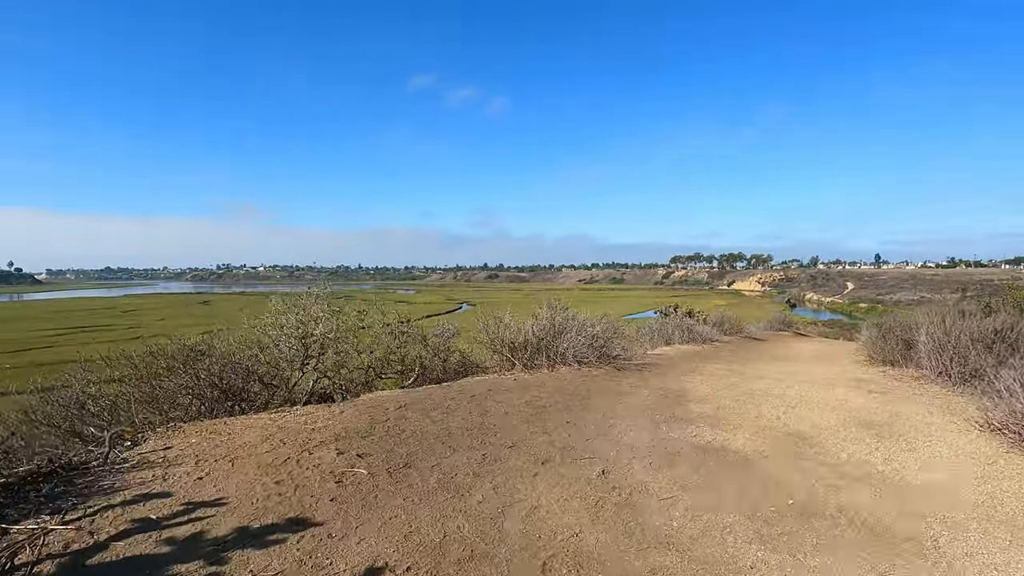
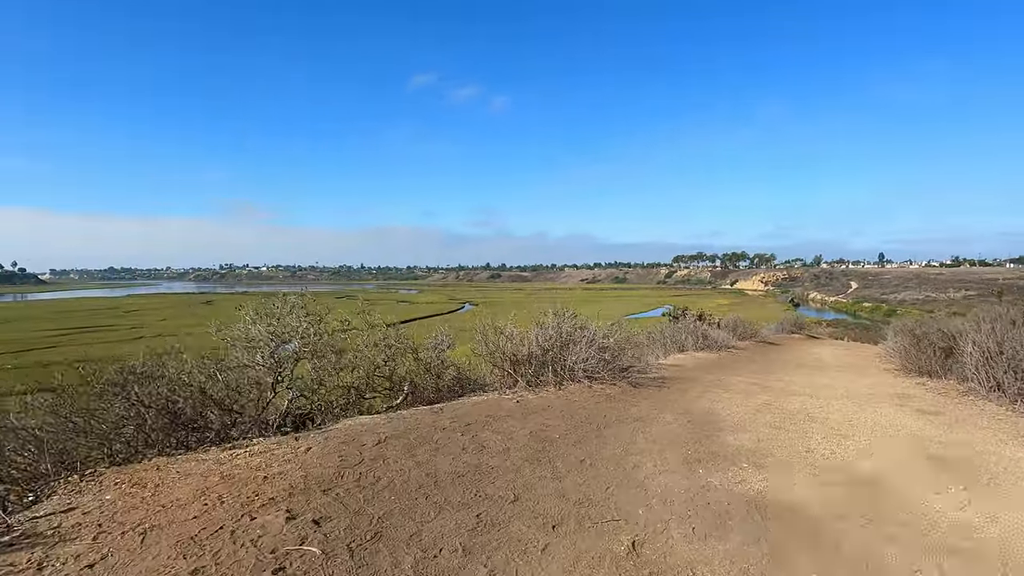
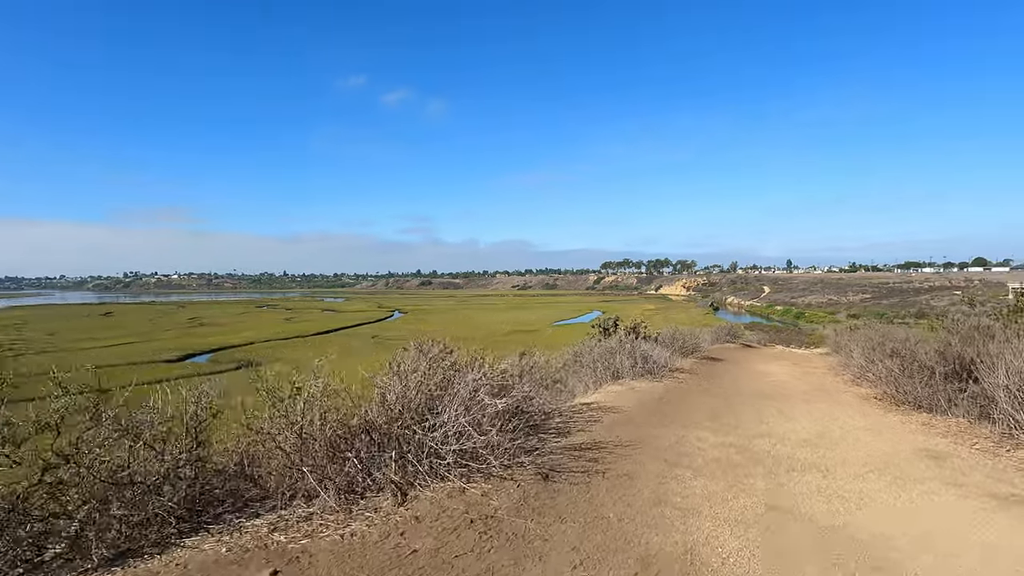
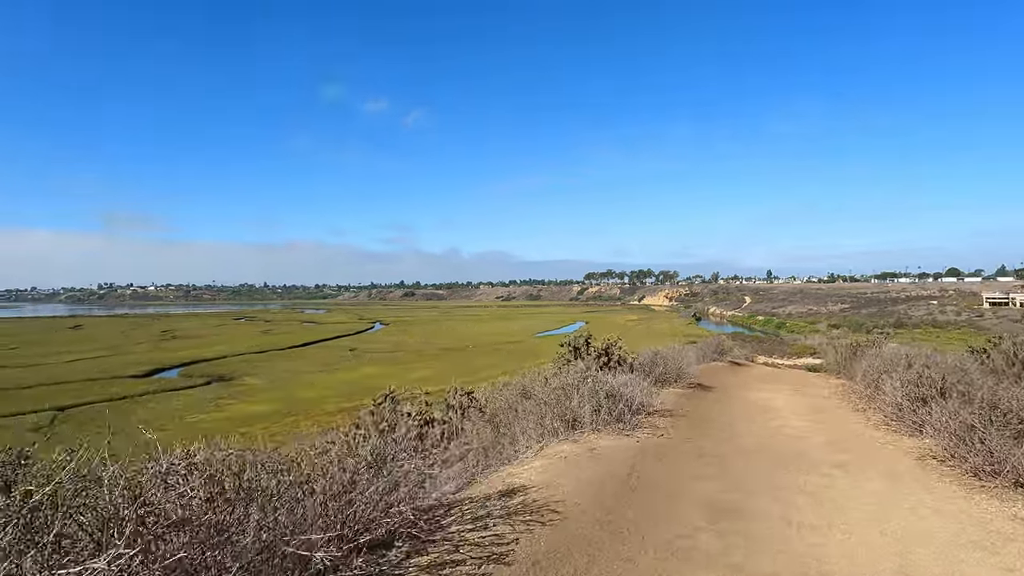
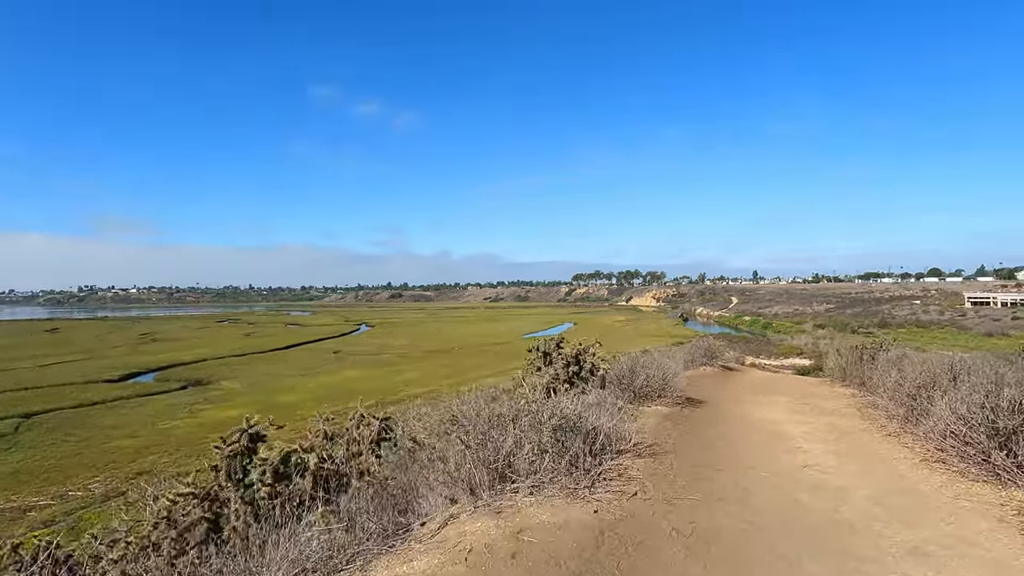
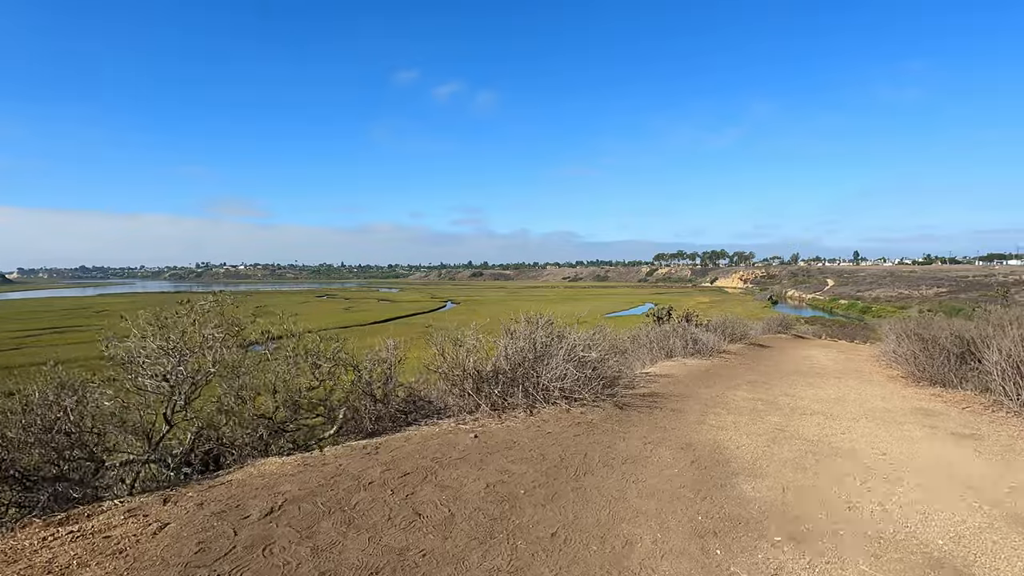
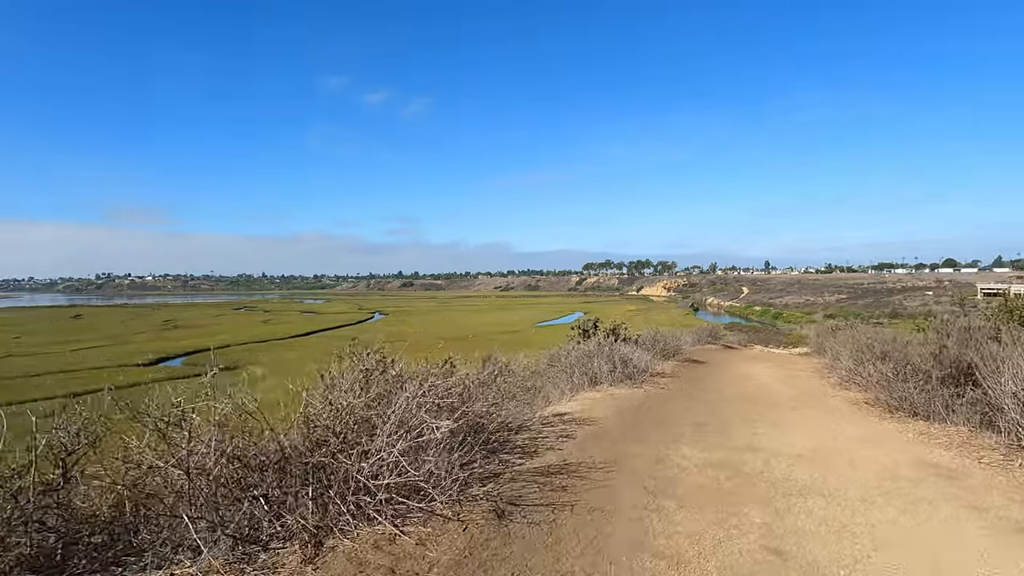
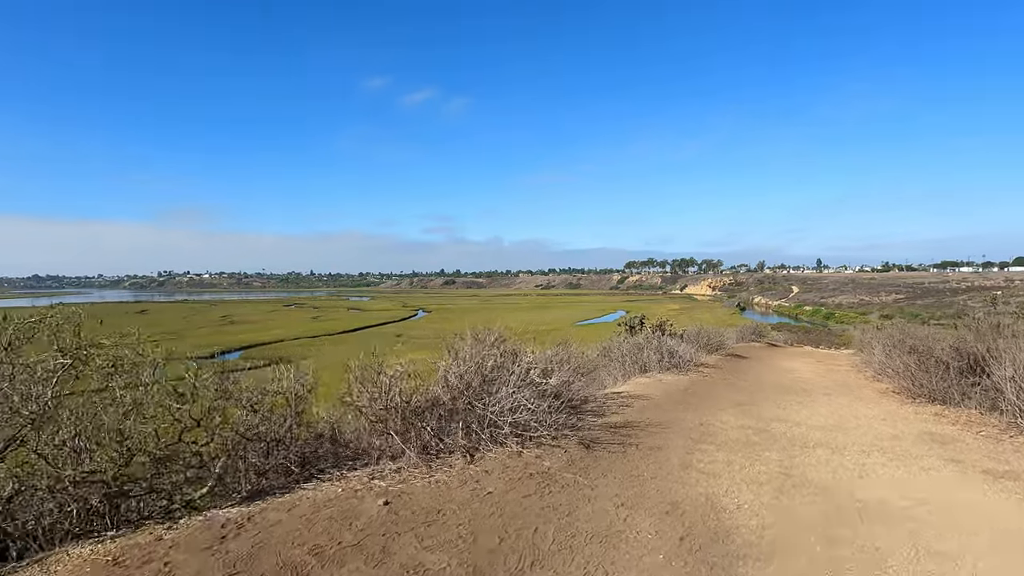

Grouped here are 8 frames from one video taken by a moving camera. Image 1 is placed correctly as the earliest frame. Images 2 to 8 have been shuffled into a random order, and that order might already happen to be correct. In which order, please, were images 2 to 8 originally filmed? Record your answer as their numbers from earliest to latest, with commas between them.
2, 6, 8, 3, 7, 4, 5
